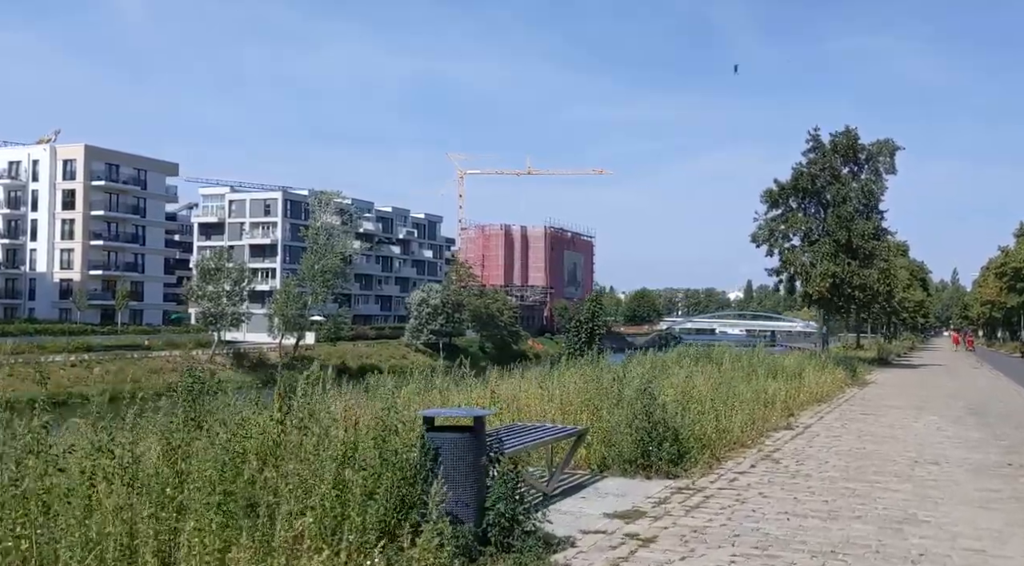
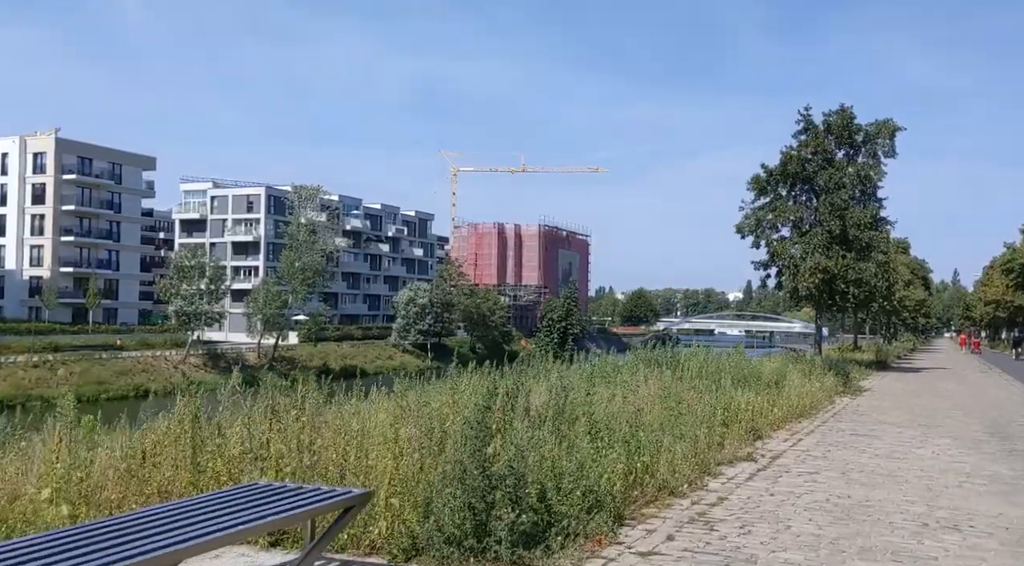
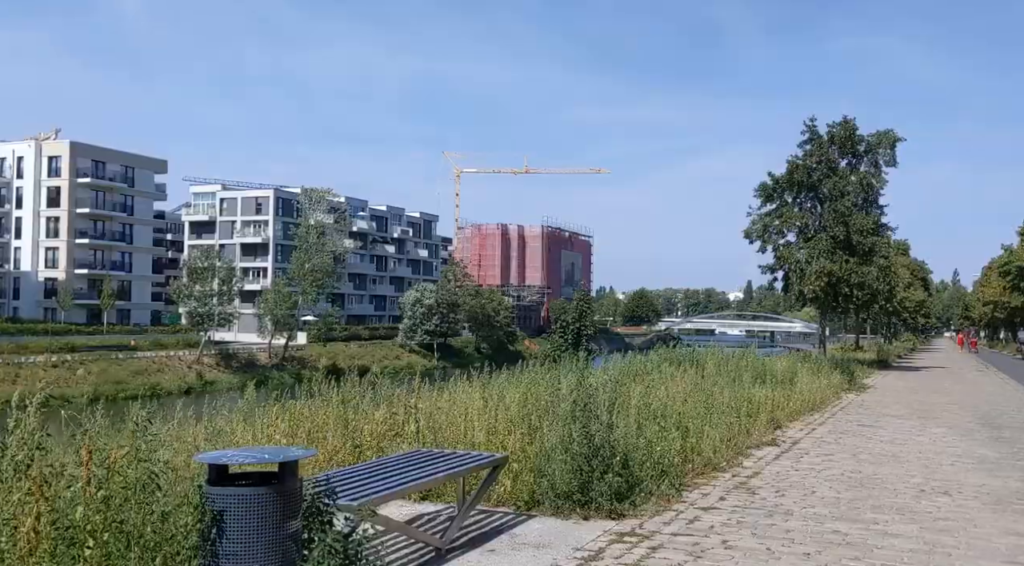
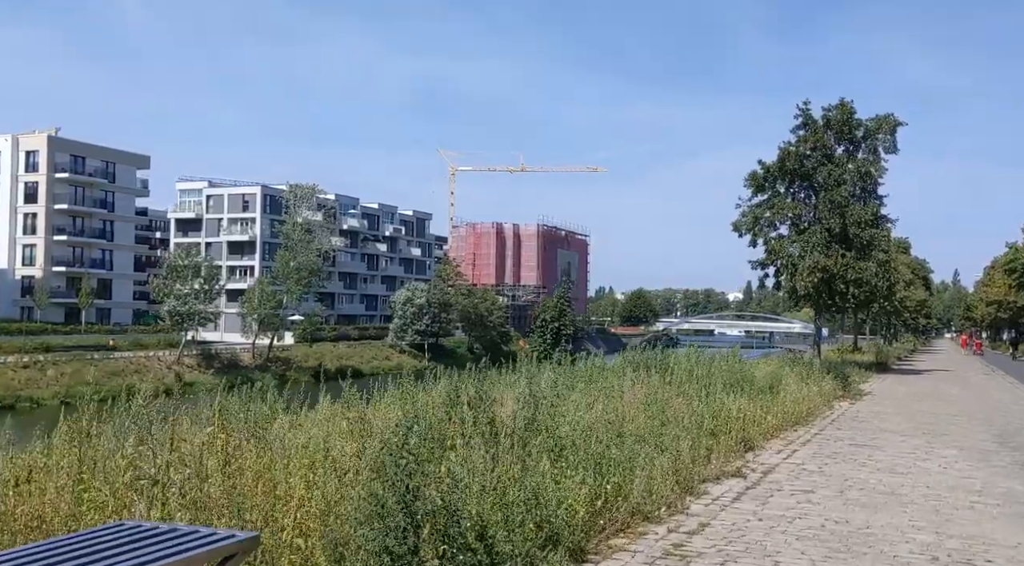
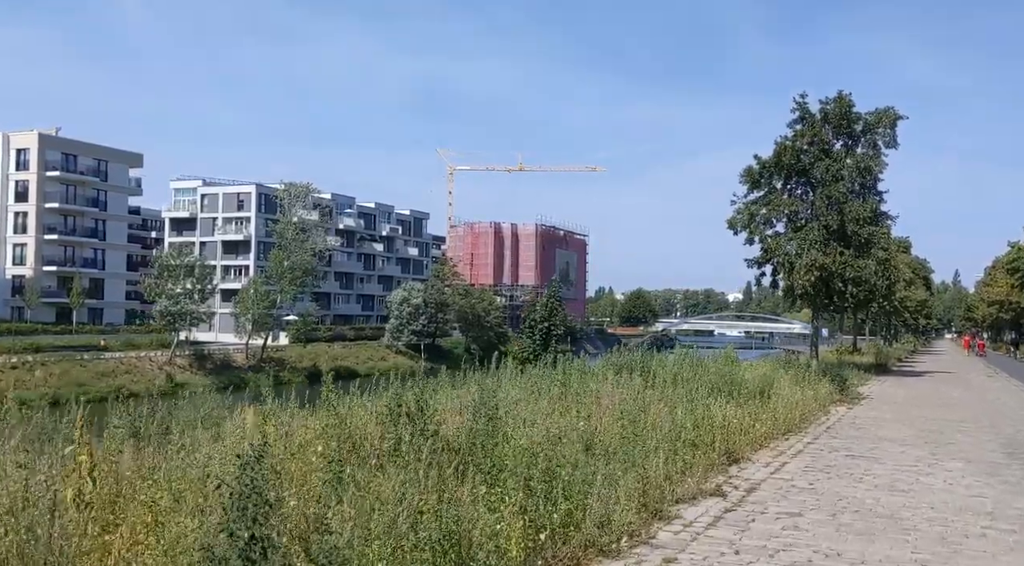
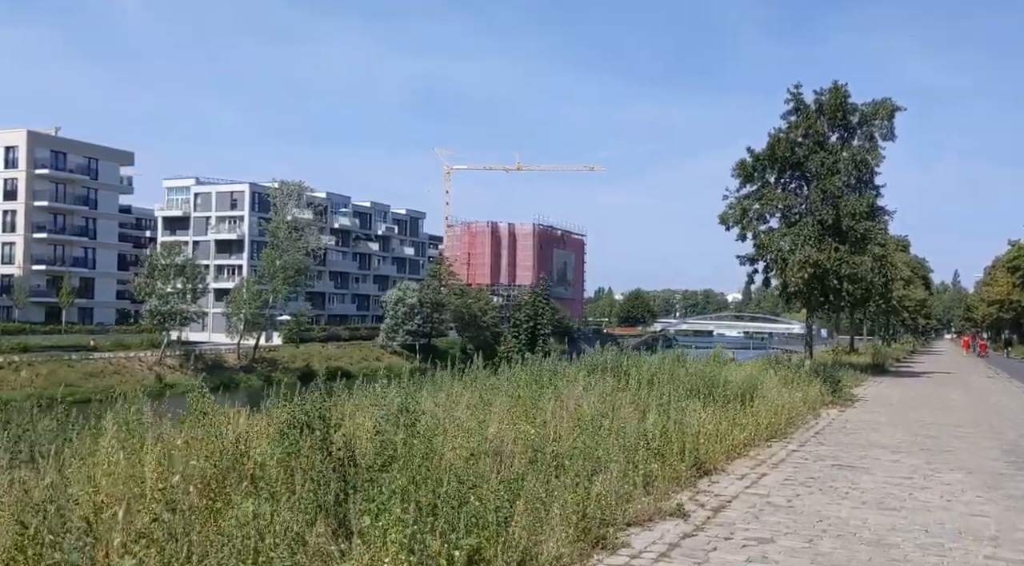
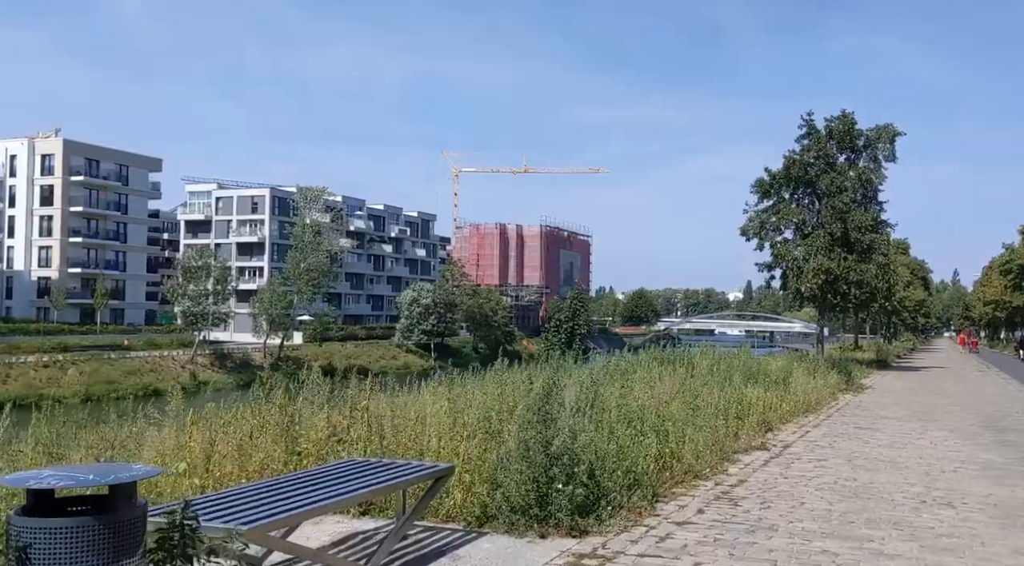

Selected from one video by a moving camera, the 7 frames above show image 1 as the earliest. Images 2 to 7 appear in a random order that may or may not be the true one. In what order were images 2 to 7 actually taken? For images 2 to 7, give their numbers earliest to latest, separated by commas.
3, 7, 2, 4, 5, 6
